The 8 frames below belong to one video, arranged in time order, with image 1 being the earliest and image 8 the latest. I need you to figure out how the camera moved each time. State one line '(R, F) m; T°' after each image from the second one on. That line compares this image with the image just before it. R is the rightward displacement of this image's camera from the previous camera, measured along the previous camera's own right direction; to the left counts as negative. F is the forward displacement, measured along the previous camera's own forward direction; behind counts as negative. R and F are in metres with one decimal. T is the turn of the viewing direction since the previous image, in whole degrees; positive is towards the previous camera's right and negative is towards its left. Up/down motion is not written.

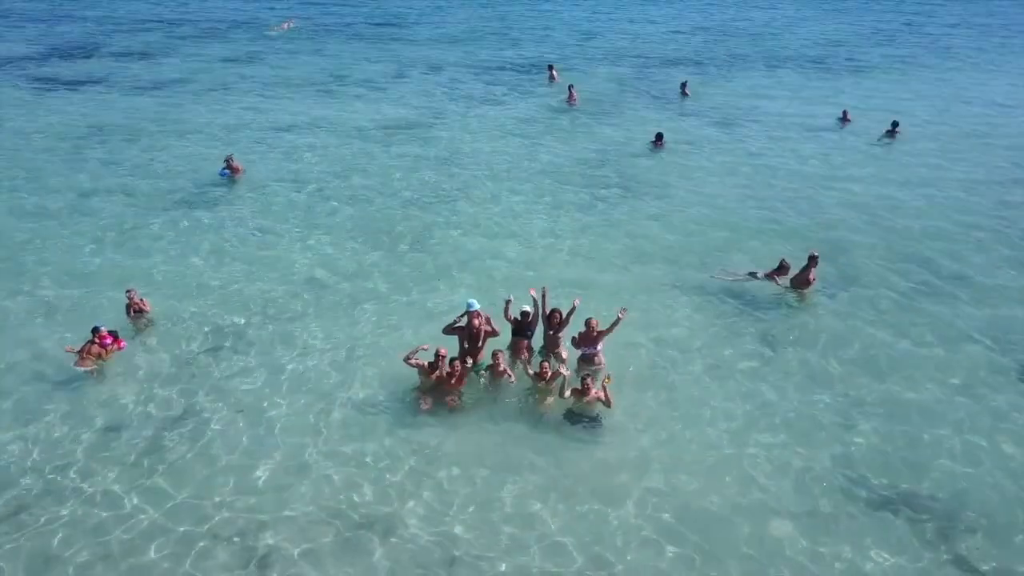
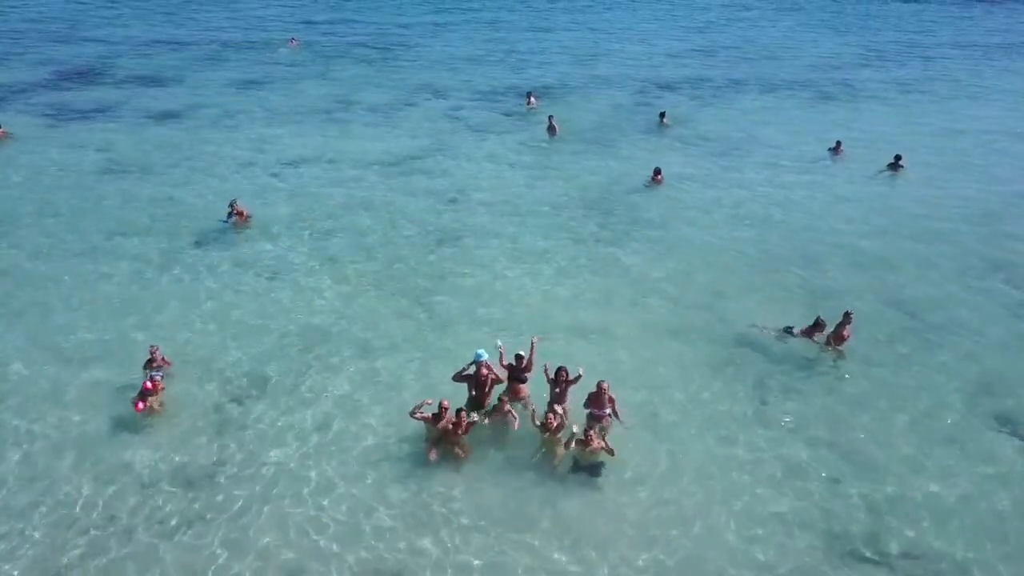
(-0.2, +0.9) m; 0°
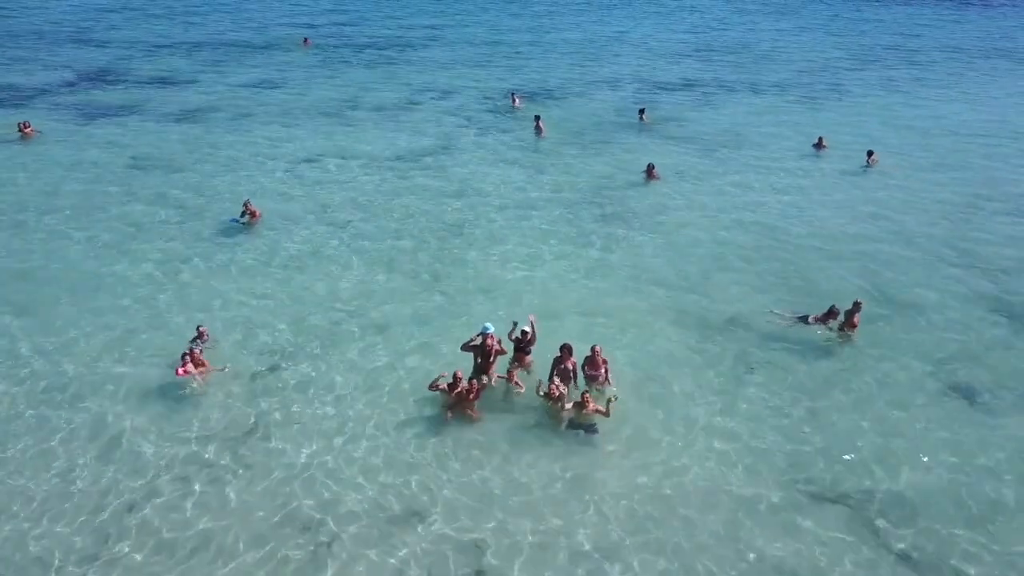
(-0.1, -1.5) m; 0°
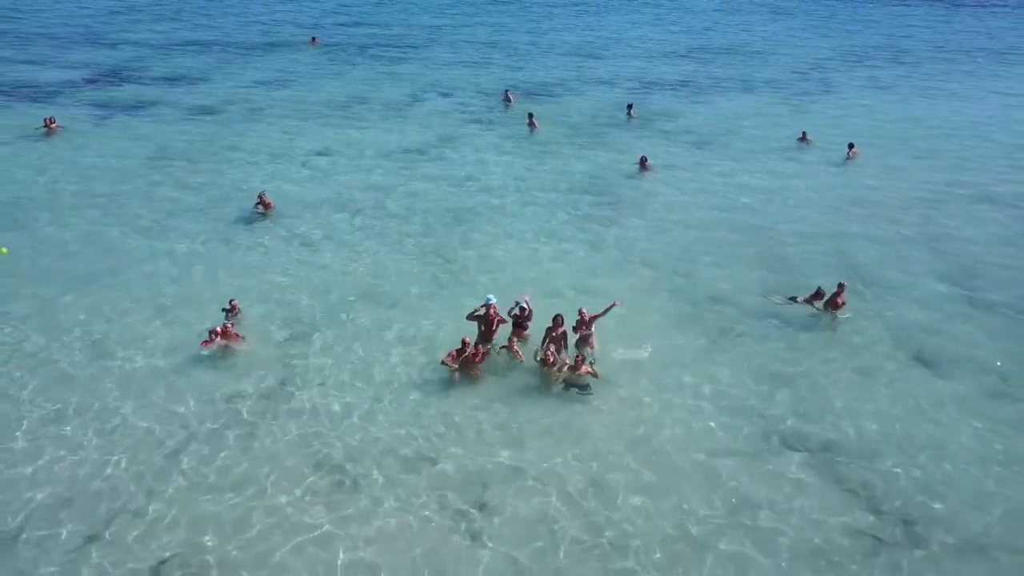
(0.0, -1.4) m; 0°
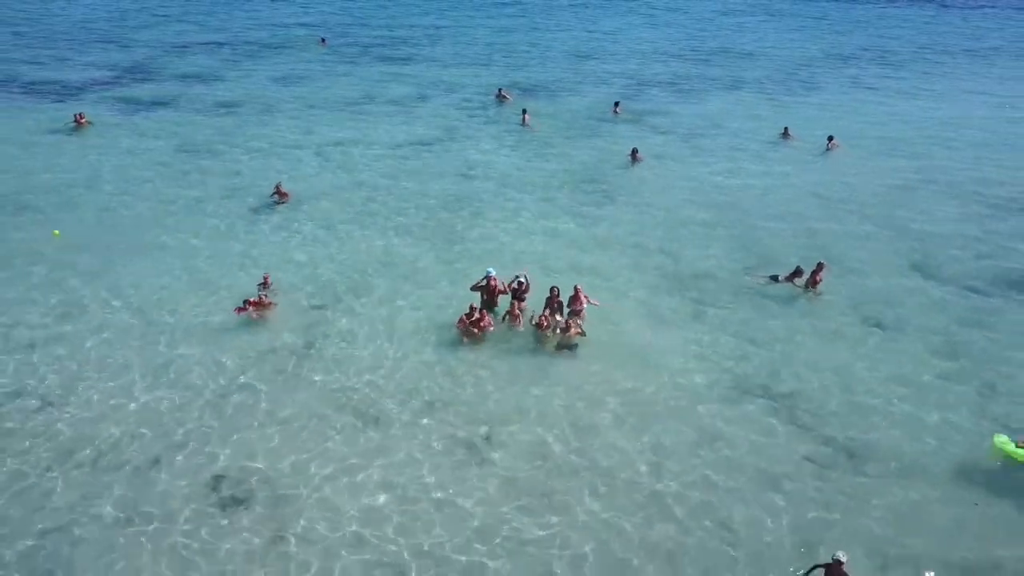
(0.0, -1.9) m; 0°
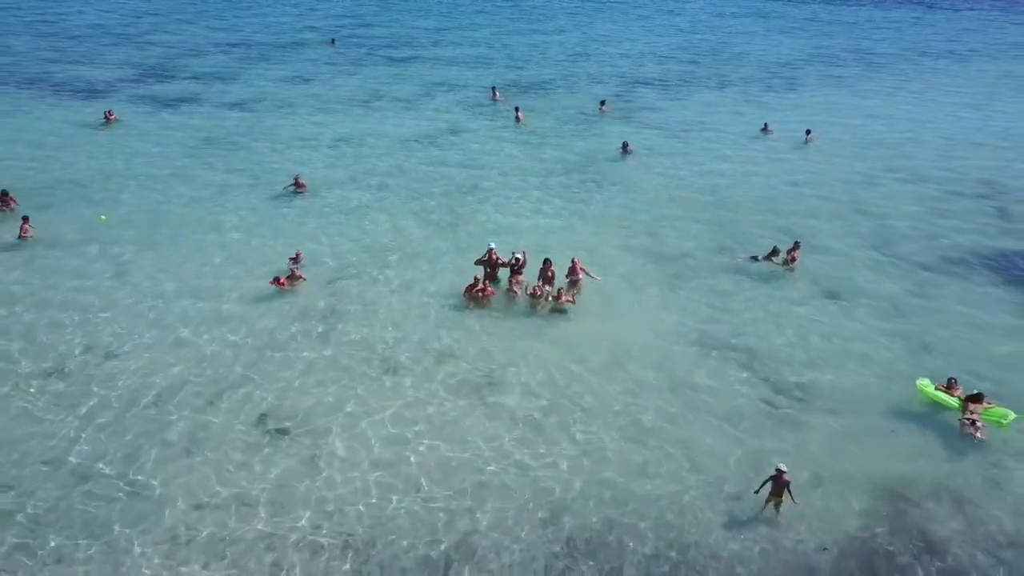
(0.0, -2.3) m; 0°
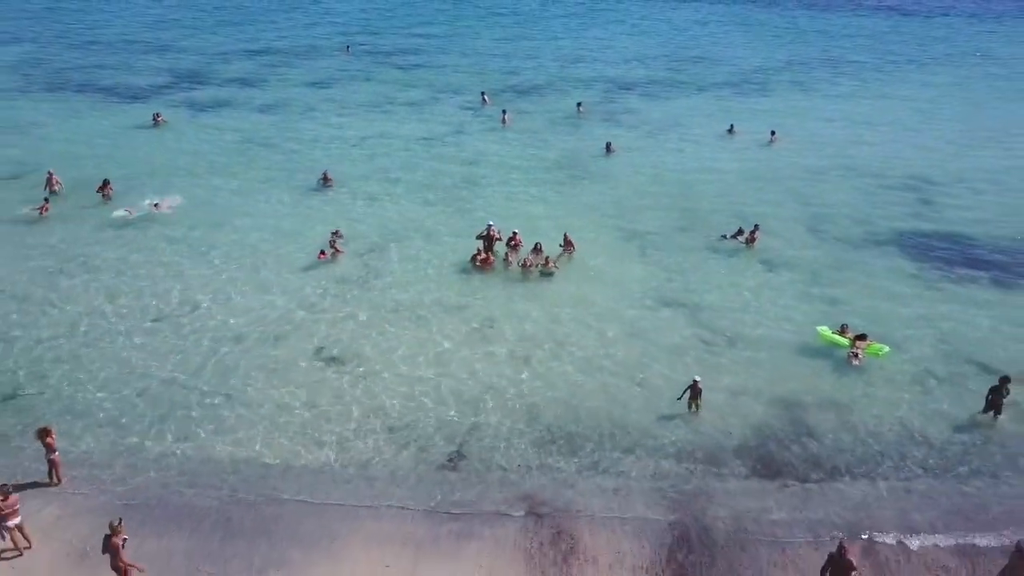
(+0.1, -4.7) m; 0°
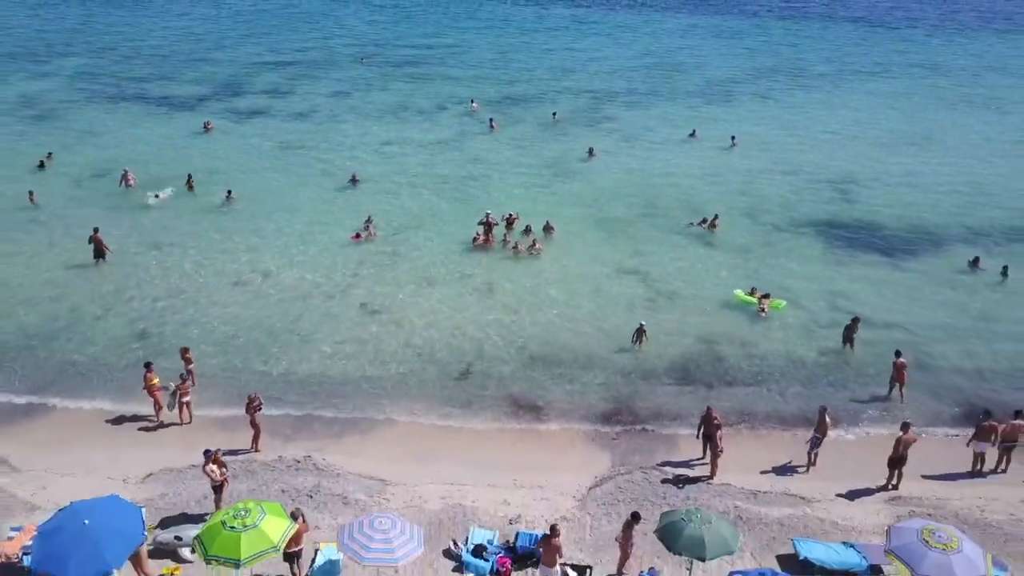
(+0.1, -6.6) m; 0°
